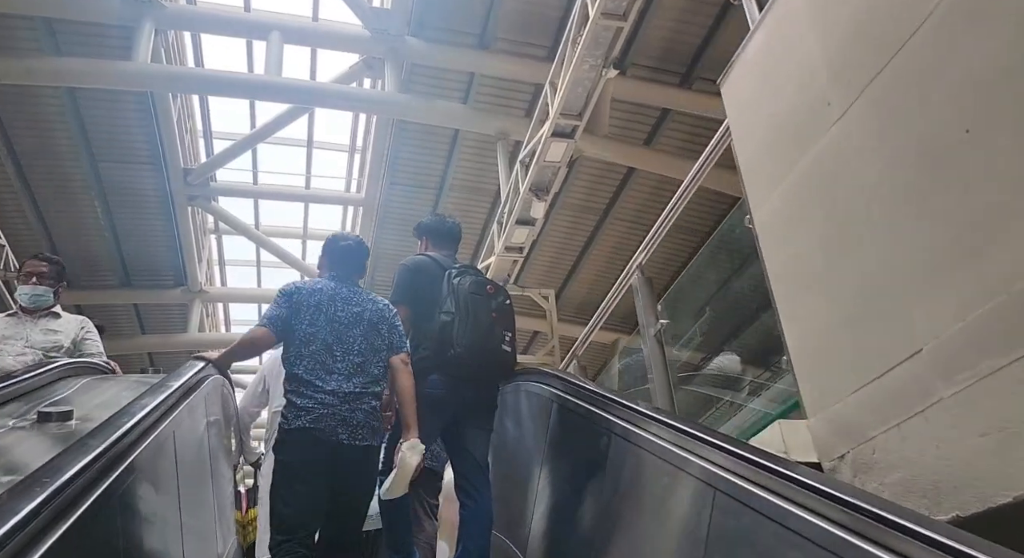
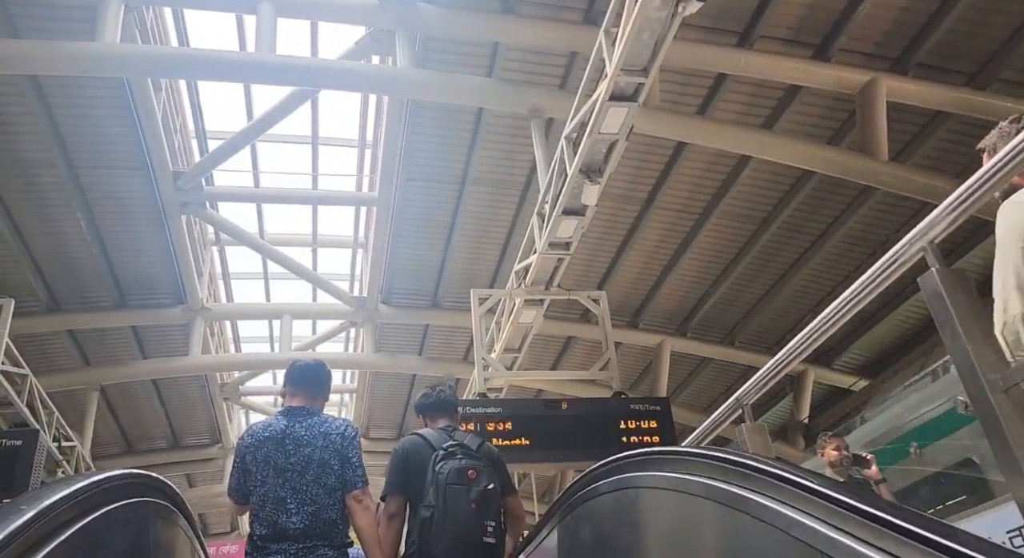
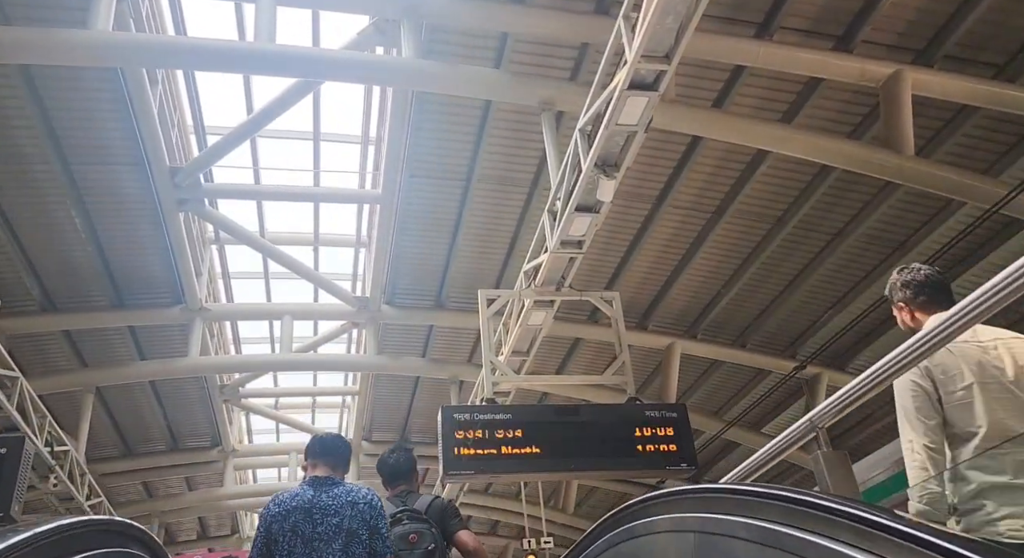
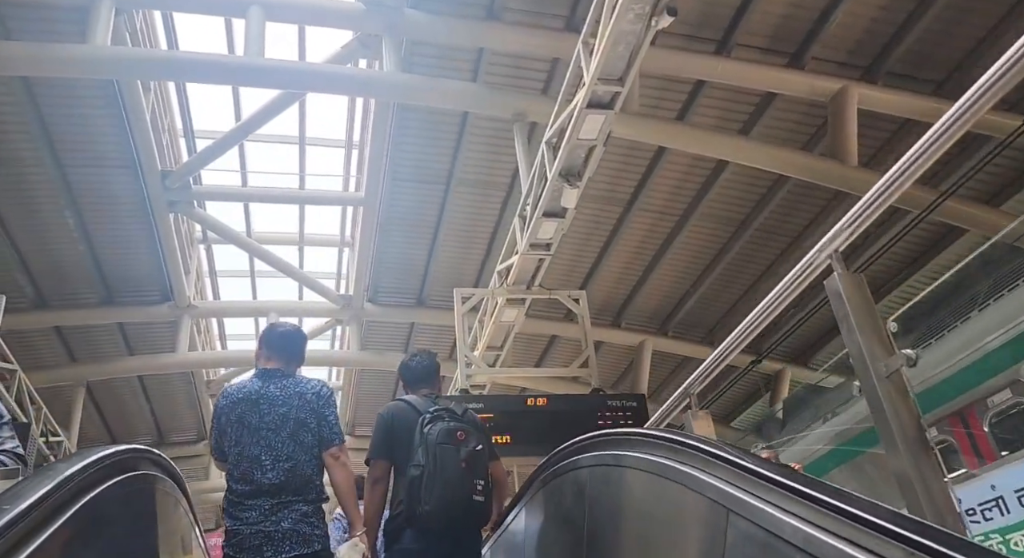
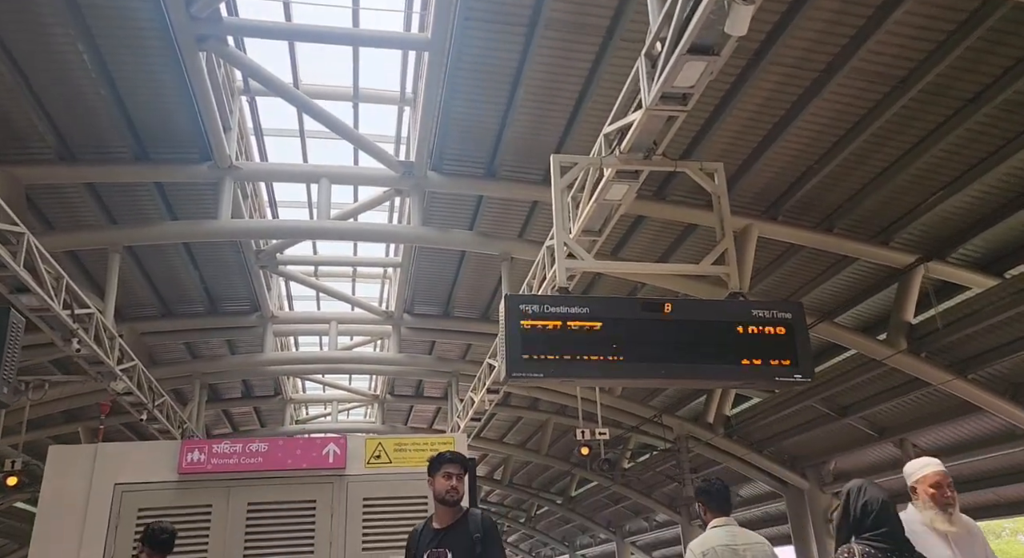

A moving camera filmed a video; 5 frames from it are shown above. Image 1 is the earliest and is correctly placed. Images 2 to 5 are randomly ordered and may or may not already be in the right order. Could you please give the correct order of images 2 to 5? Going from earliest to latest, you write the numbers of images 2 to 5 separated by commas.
4, 2, 3, 5
